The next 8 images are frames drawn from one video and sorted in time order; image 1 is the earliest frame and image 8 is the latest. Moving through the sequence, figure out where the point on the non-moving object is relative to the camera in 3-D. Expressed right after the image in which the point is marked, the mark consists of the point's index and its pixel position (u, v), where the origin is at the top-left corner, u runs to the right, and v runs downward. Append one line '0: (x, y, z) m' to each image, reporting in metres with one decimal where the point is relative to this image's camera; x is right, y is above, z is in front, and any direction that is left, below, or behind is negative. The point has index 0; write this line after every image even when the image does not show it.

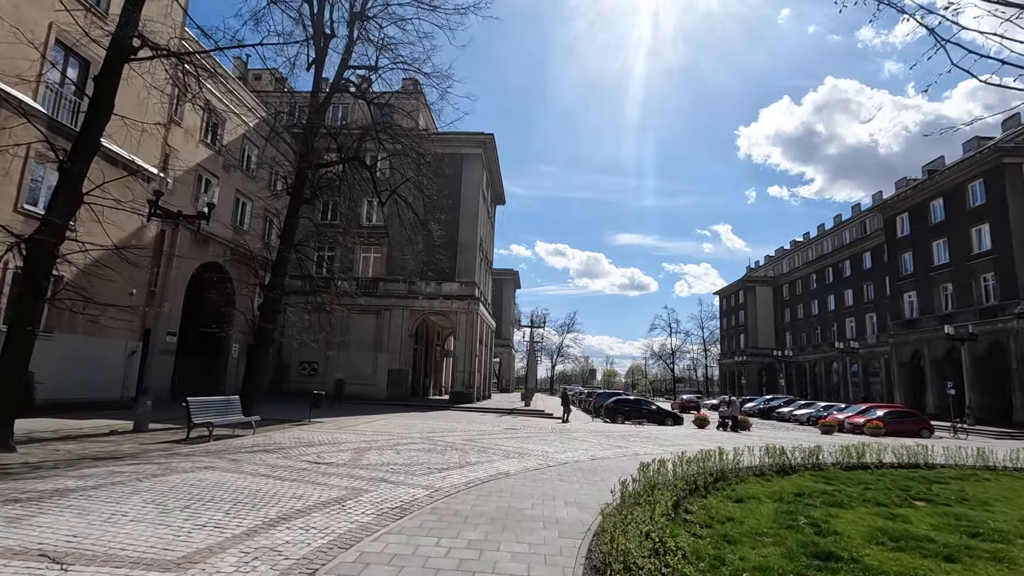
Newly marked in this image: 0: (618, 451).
0: (+2.8, -4.2, +13.8) m
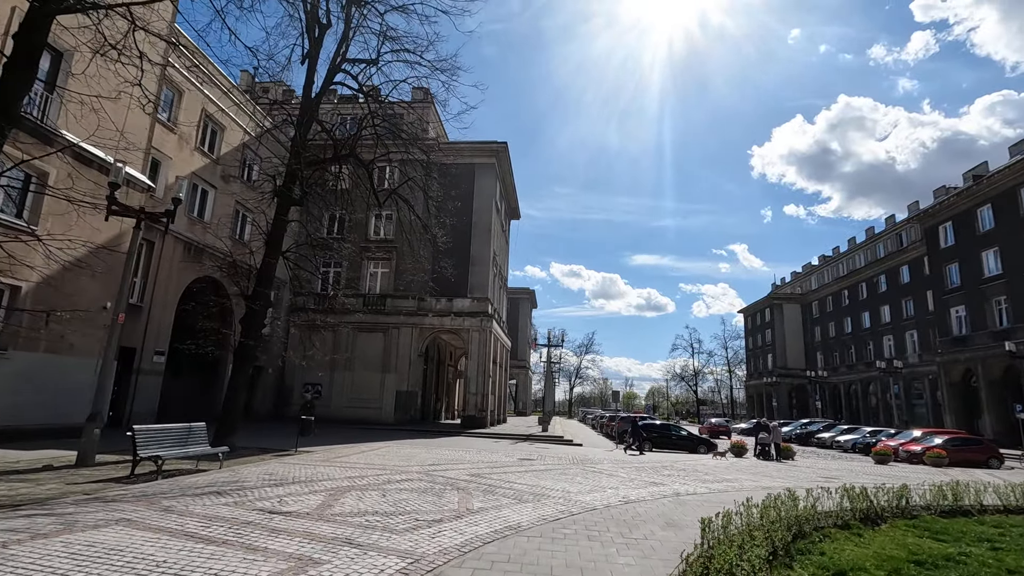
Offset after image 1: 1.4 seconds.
0: (+3.1, -4.3, +11.4) m
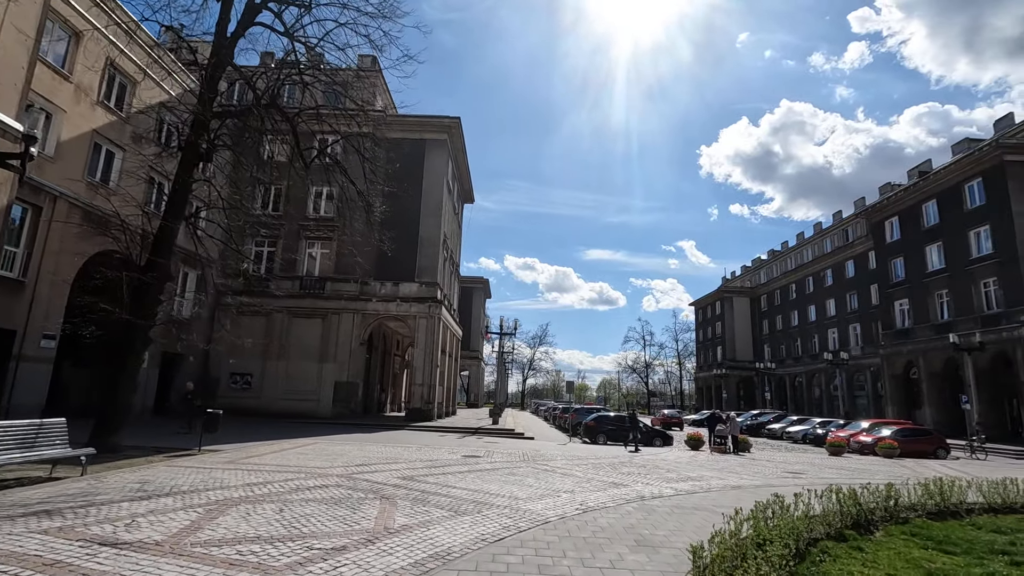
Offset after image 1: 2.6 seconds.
0: (+1.9, -3.8, +9.9) m
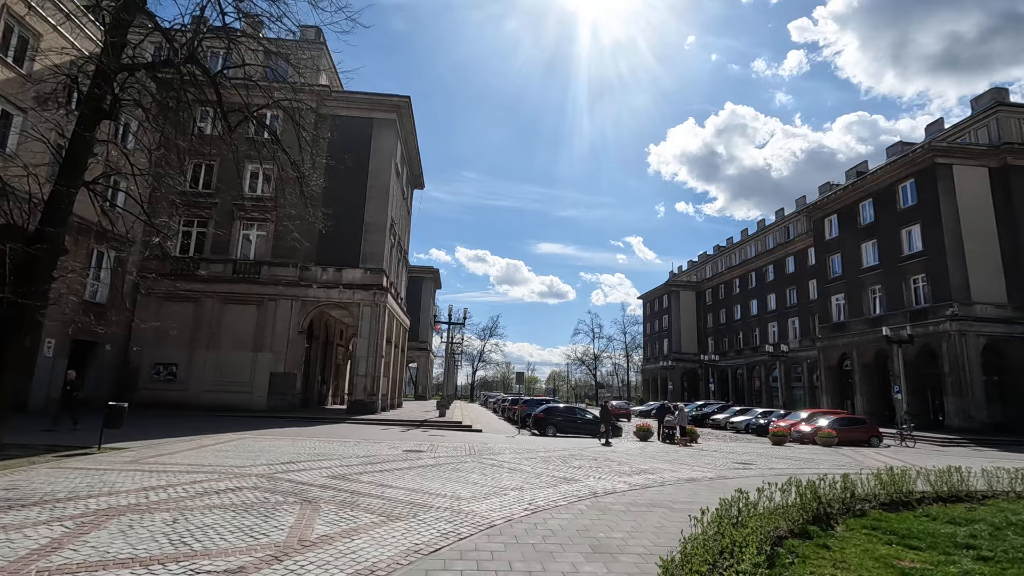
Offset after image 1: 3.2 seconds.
0: (+1.0, -3.5, +9.2) m
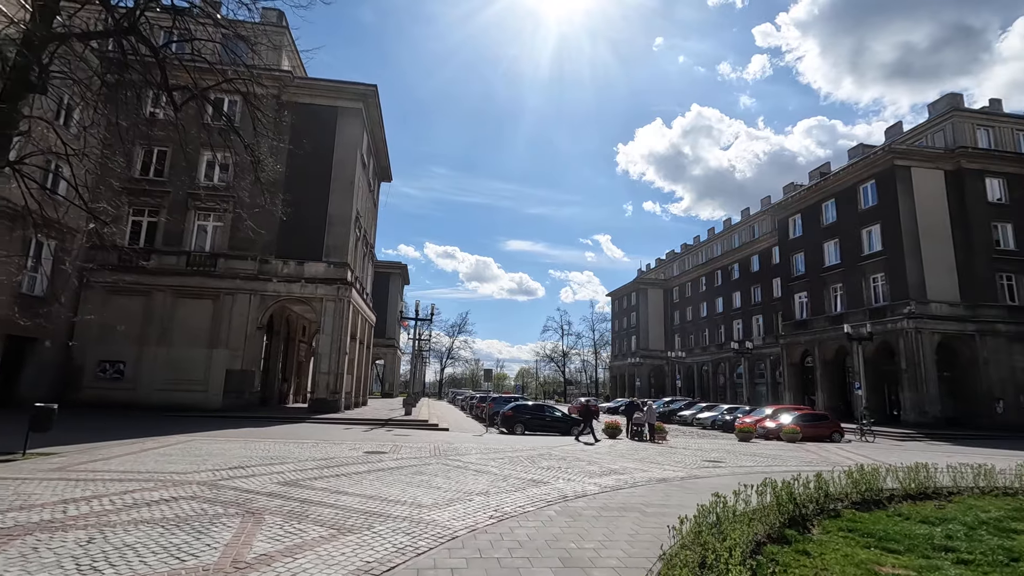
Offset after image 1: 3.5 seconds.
0: (+0.4, -3.4, +8.7) m
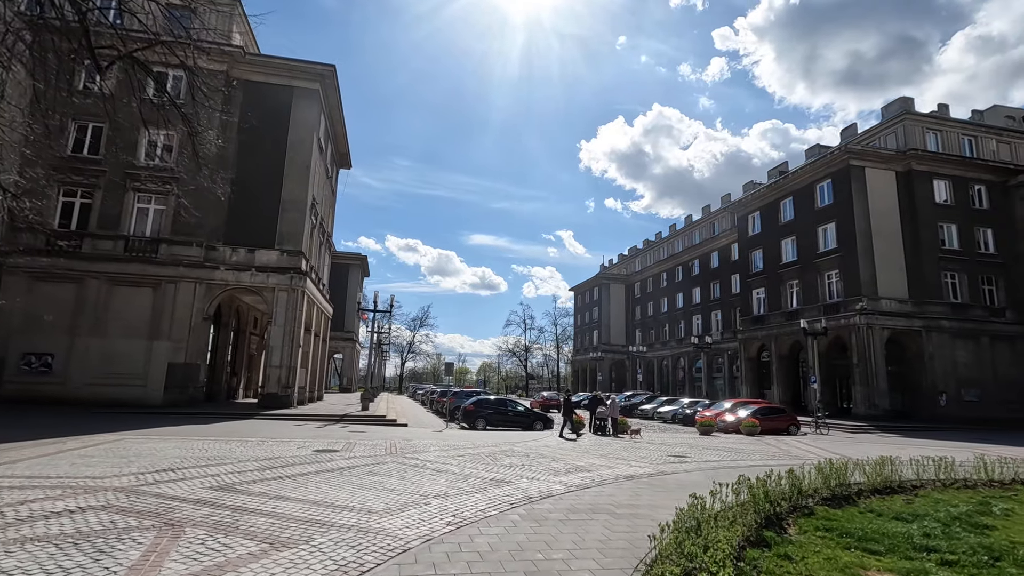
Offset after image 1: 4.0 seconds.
0: (-0.2, -3.1, +8.1) m
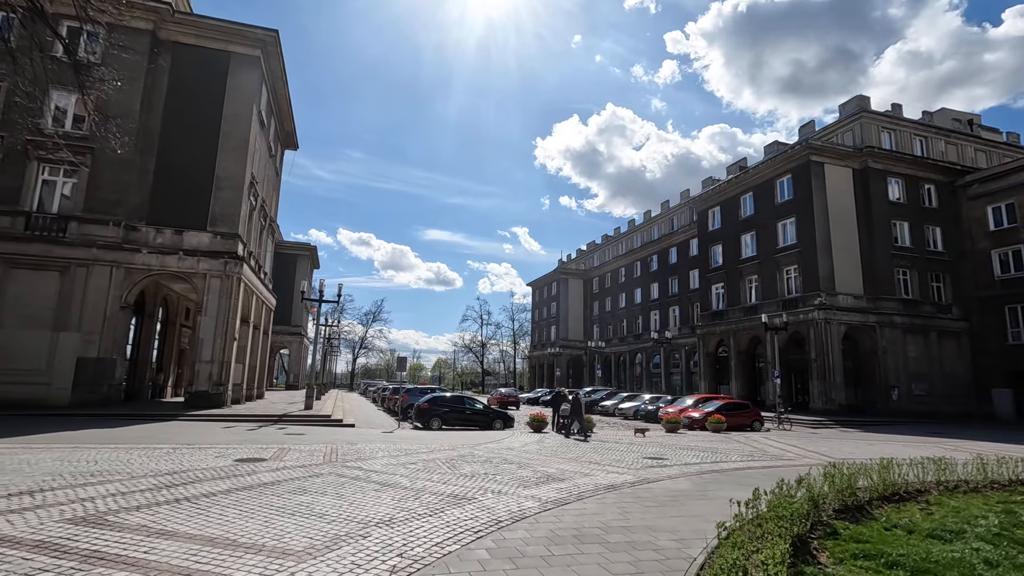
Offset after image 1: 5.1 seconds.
0: (-0.6, -2.8, +6.4) m
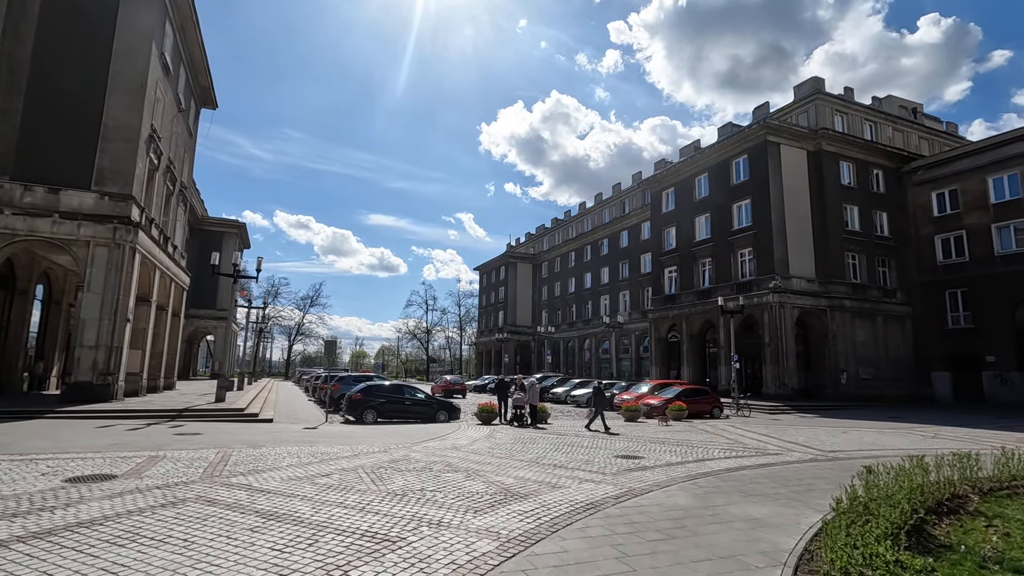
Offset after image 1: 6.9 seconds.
0: (-1.0, -2.2, +3.8) m
